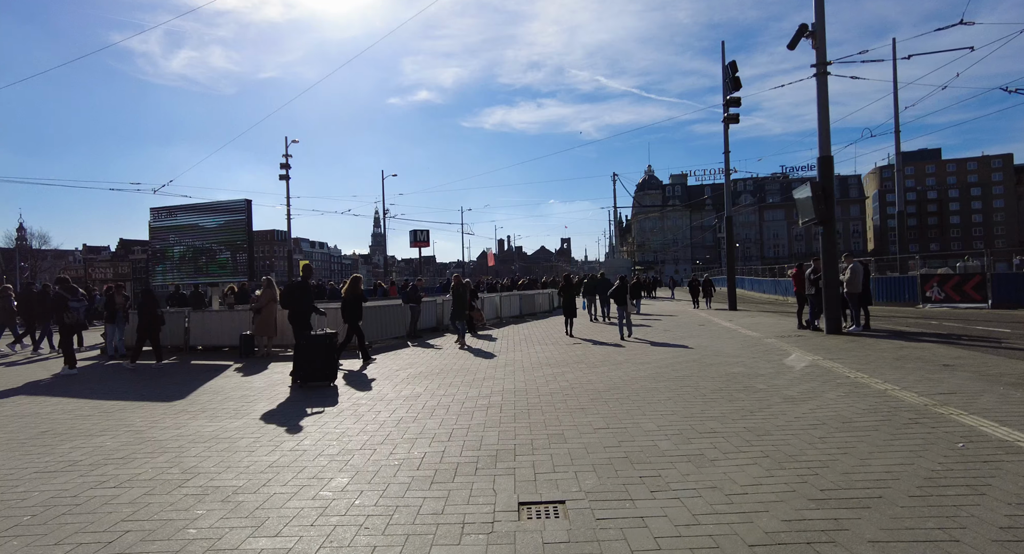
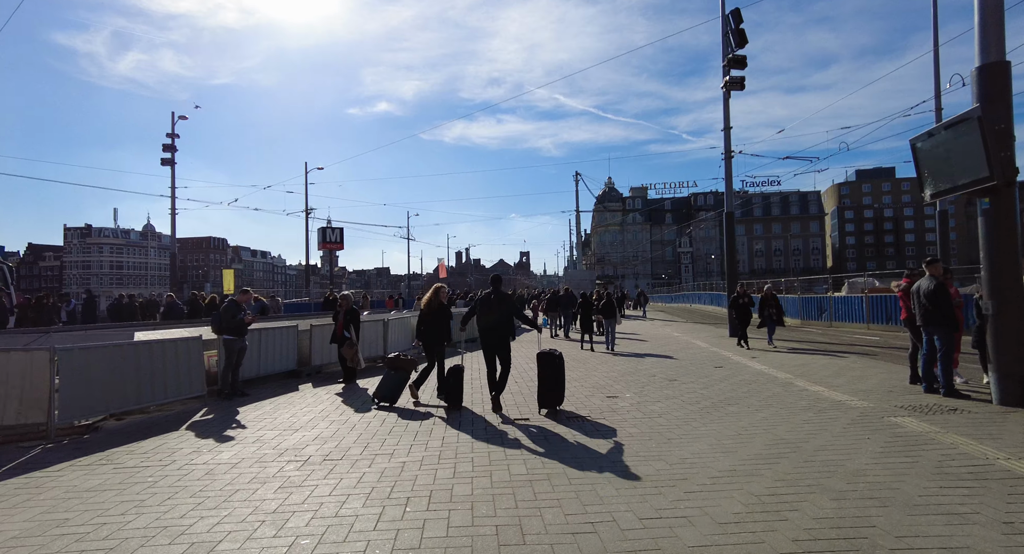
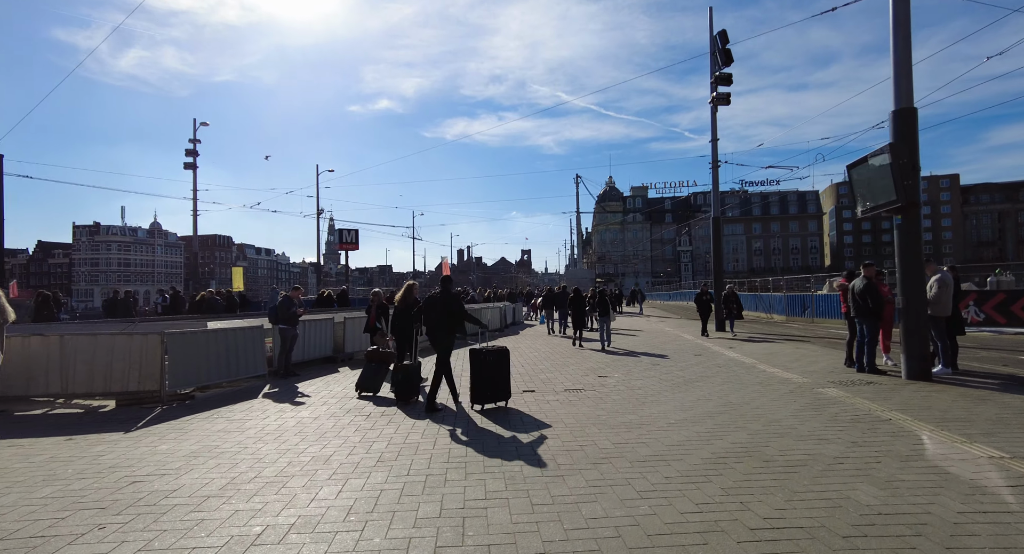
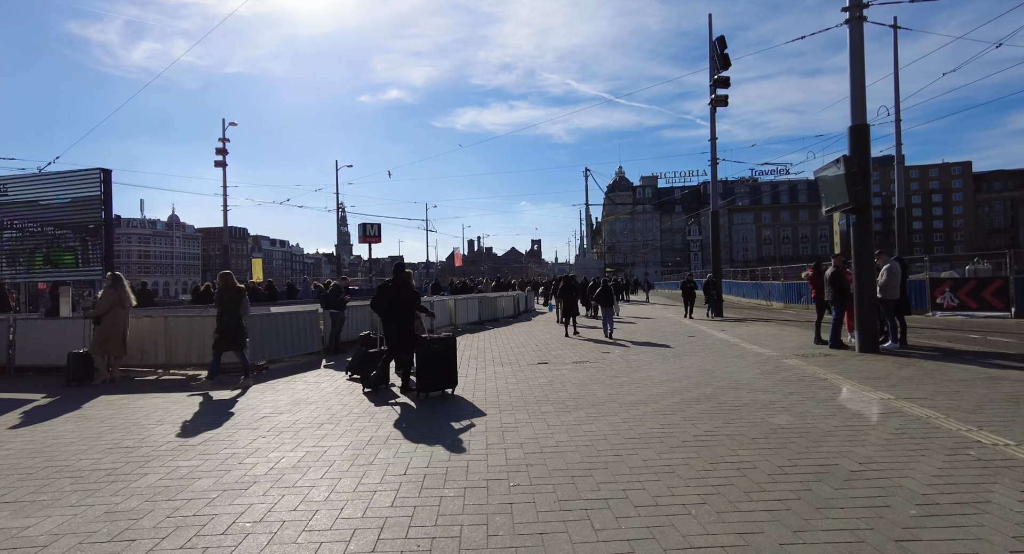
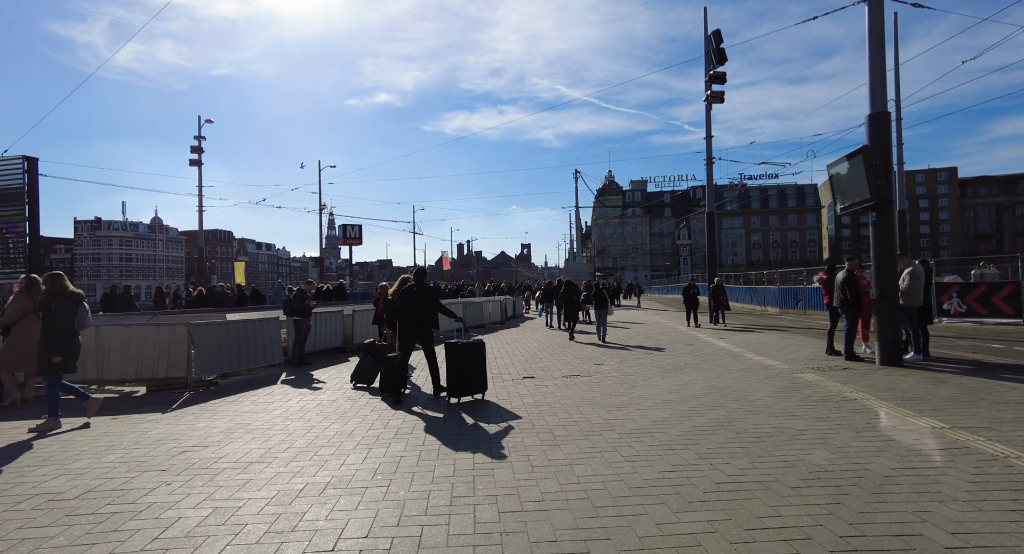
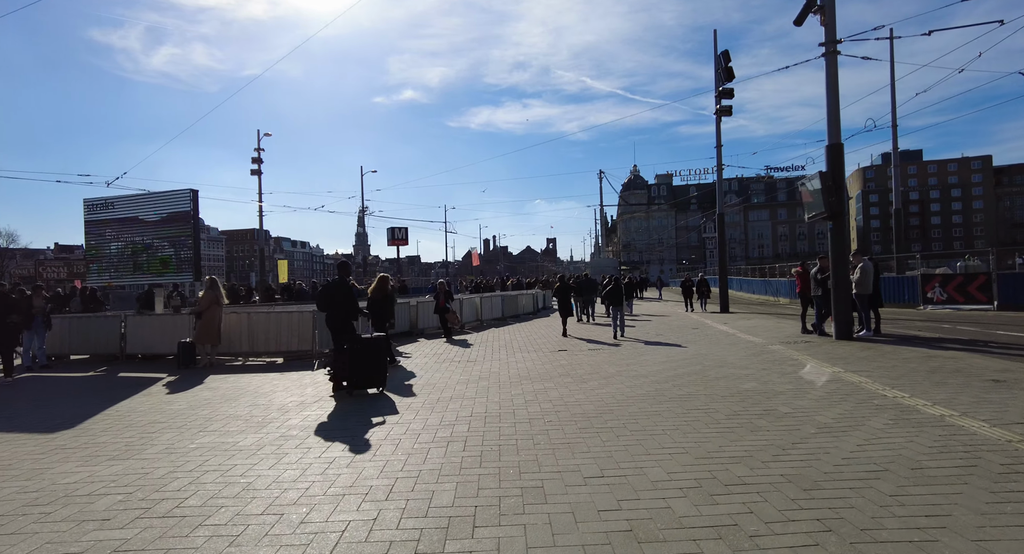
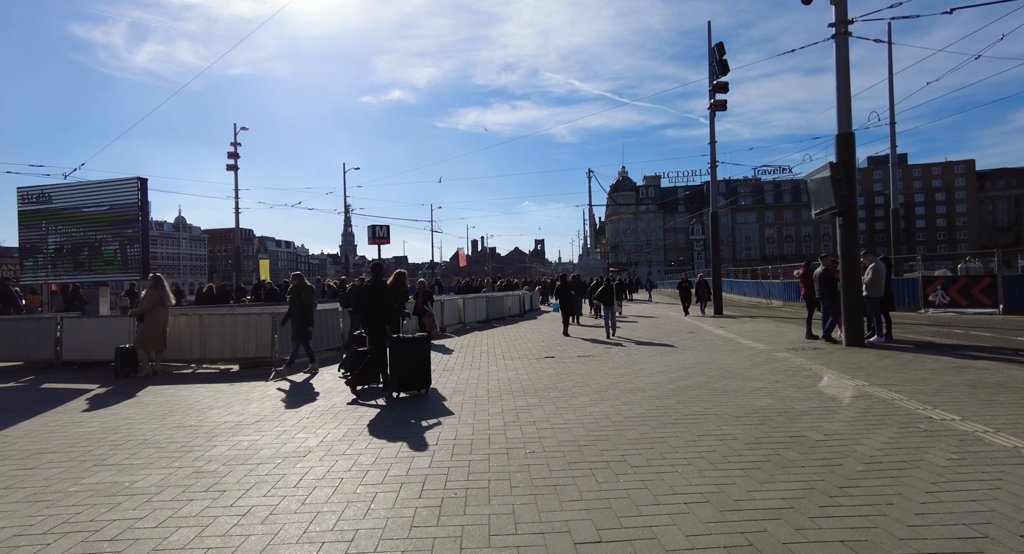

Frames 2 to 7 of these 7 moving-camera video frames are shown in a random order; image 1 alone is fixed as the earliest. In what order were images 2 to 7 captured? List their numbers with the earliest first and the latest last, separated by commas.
6, 7, 4, 5, 3, 2
